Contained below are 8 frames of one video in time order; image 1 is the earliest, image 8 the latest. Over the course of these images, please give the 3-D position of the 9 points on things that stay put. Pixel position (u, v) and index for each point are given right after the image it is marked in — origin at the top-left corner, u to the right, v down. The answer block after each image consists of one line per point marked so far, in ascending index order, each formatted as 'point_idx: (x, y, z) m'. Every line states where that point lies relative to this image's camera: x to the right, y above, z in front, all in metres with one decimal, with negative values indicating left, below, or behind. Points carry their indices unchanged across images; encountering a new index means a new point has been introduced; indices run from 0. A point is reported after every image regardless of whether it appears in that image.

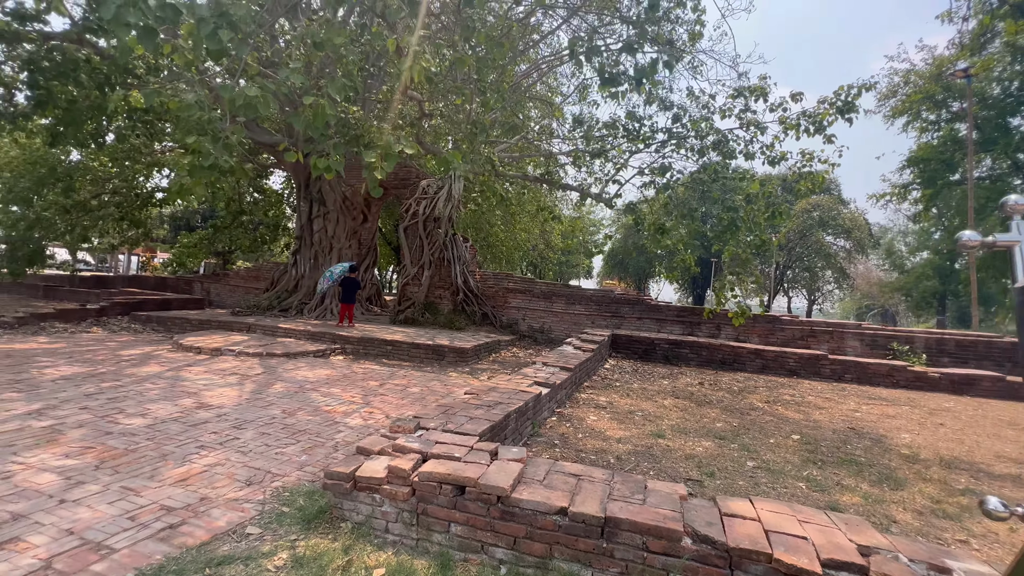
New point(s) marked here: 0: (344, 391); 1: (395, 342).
0: (-1.9, -1.2, +5.1) m
1: (-1.9, -0.9, +7.2) m
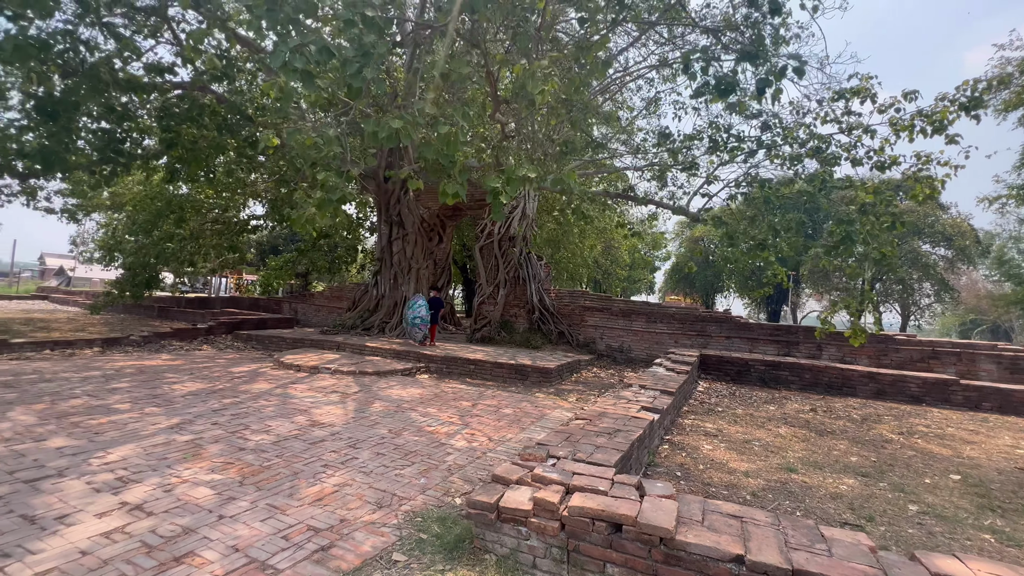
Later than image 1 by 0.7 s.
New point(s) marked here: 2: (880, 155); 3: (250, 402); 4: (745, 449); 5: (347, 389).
0: (-0.8, -1.4, +5.1) m
1: (-0.5, -1.2, +7.3) m
2: (+5.2, +1.9, +6.4) m
3: (-2.9, -1.3, +5.0) m
4: (+2.0, -1.4, +3.8) m
5: (-2.1, -1.3, +5.9) m
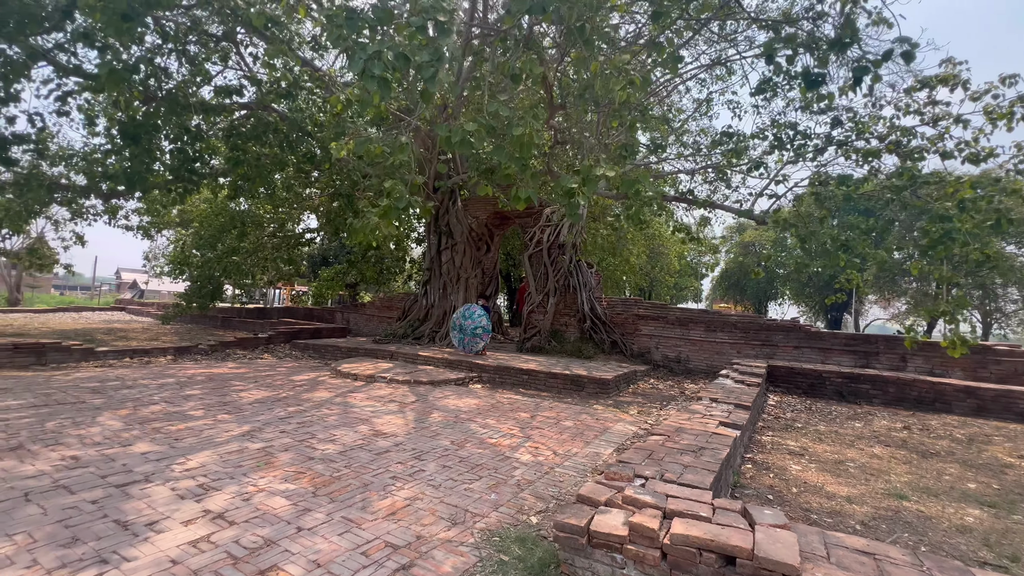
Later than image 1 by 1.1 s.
0: (-0.1, -1.5, +5.0) m
1: (+0.3, -1.3, +7.1) m
2: (+5.9, +1.8, +5.8) m
3: (-2.2, -1.4, +5.0) m
4: (+2.5, -1.4, +3.5) m
5: (-1.4, -1.4, +5.9) m
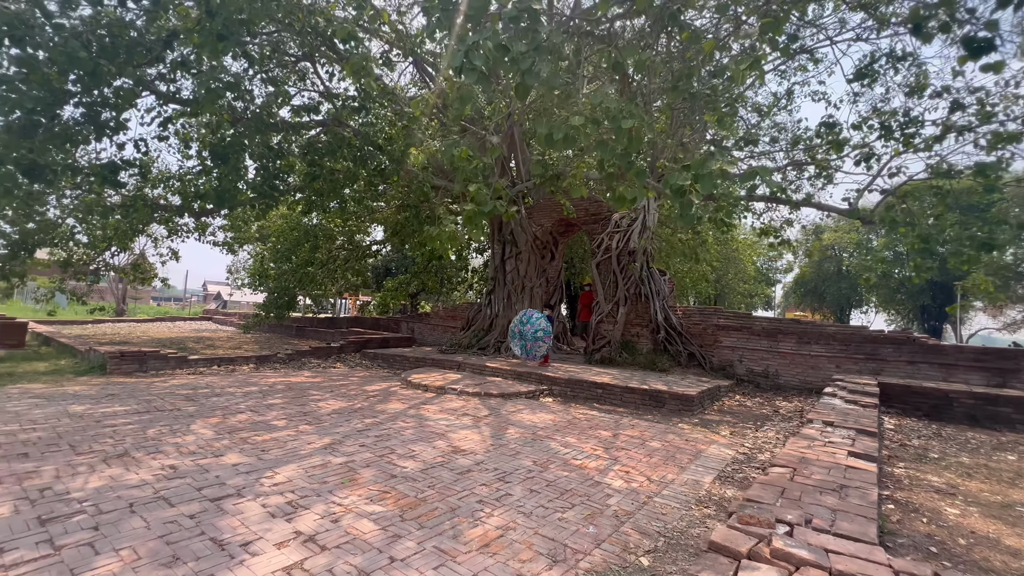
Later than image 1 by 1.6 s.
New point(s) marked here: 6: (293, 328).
0: (+0.7, -1.6, +4.7) m
1: (+1.4, -1.5, +6.8) m
2: (+6.8, +1.8, +4.8) m
3: (-1.4, -1.5, +5.0) m
4: (+3.2, -1.5, +2.9) m
5: (-0.4, -1.6, +5.7) m
6: (-7.4, -1.4, +15.3) m
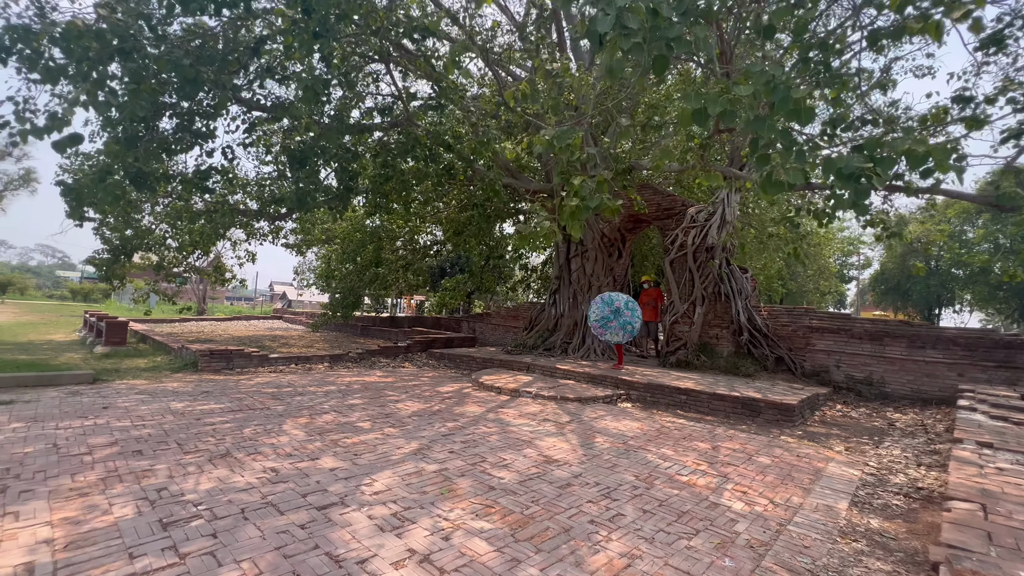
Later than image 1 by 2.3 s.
0: (+1.6, -1.6, +4.3) m
1: (+2.5, -1.4, +6.3) m
2: (+7.6, +1.8, +3.8) m
3: (-0.4, -1.5, +4.8) m
4: (+3.9, -1.5, +2.3) m
5: (+0.6, -1.6, +5.5) m
6: (-5.4, -1.4, +15.7) m
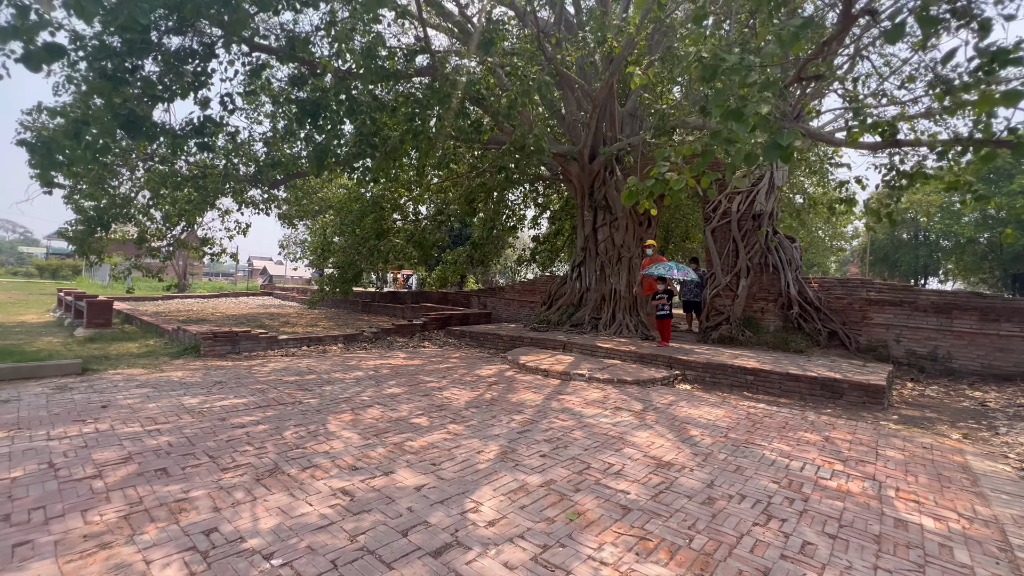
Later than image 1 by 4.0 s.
0: (+2.3, -1.3, +3.8) m
1: (+3.2, -1.1, +5.7) m
2: (+8.4, +2.1, +3.2) m
3: (+0.3, -1.2, +4.2) m
4: (+4.7, -1.3, +1.8) m
5: (+1.3, -1.3, +4.8) m
6: (-5.0, -0.5, +14.8) m
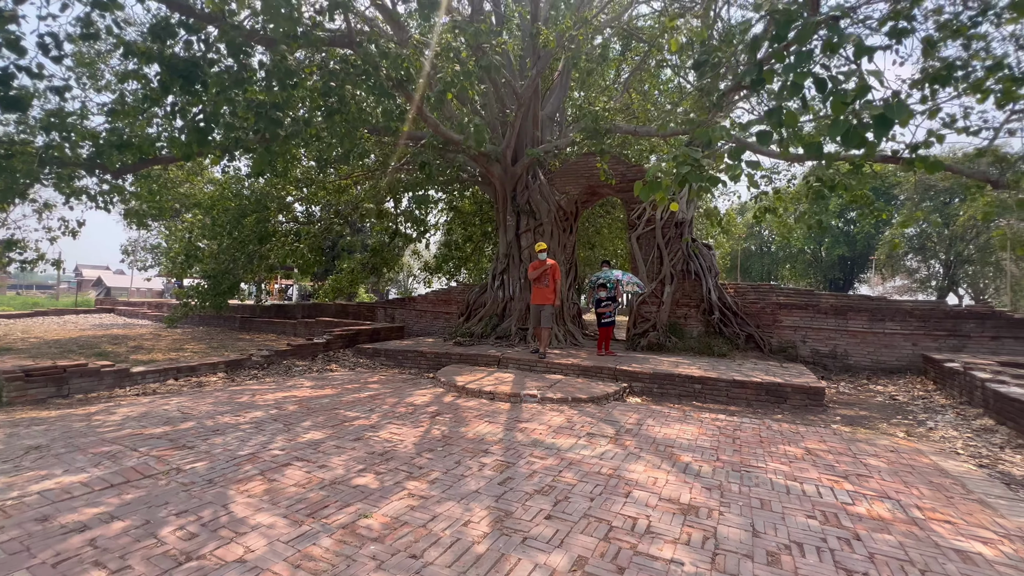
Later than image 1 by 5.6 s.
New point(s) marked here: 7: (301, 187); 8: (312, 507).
0: (+2.1, -1.4, +3.5) m
1: (+2.5, -1.2, +5.7) m
2: (+8.1, +2.1, +4.5) m
3: (+0.1, -1.3, +3.4) m
4: (+4.9, -1.3, +2.1) m
5: (+0.8, -1.3, +4.3) m
6: (-7.7, -0.9, +12.5) m
7: (-5.3, +2.5, +11.3) m
8: (-1.1, -1.3, +2.6) m
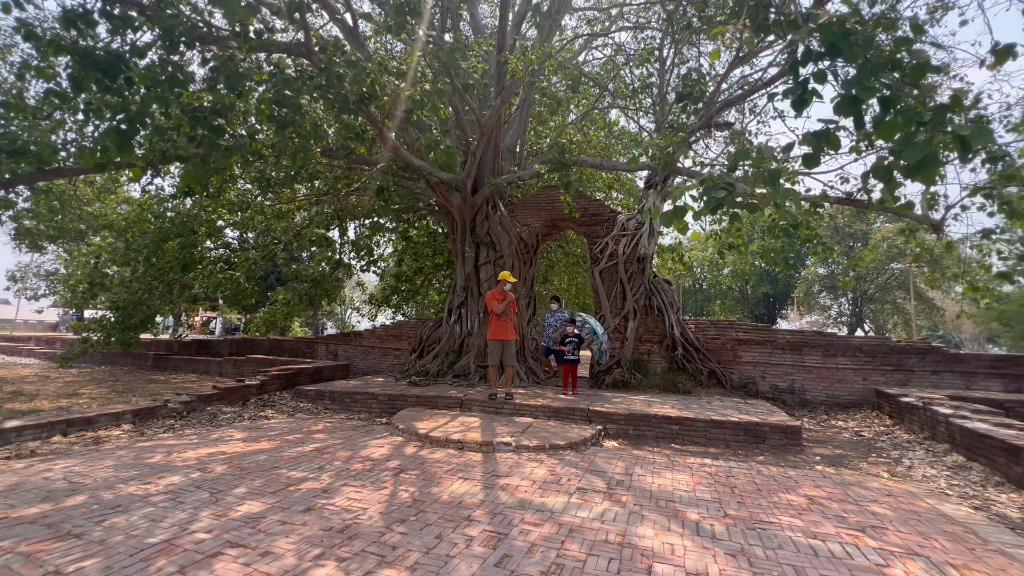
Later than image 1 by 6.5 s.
0: (+2.1, -1.7, +3.2) m
1: (+2.1, -1.6, +5.4) m
2: (+7.8, +1.7, +5.2) m
3: (0.0, -1.6, +2.9) m
4: (+5.0, -1.5, +2.2) m
5: (+0.7, -1.7, +3.9) m
6: (-8.8, -1.7, +10.9) m
7: (-6.3, +1.7, +10.3) m
8: (-1.1, -1.4, +1.9) m
